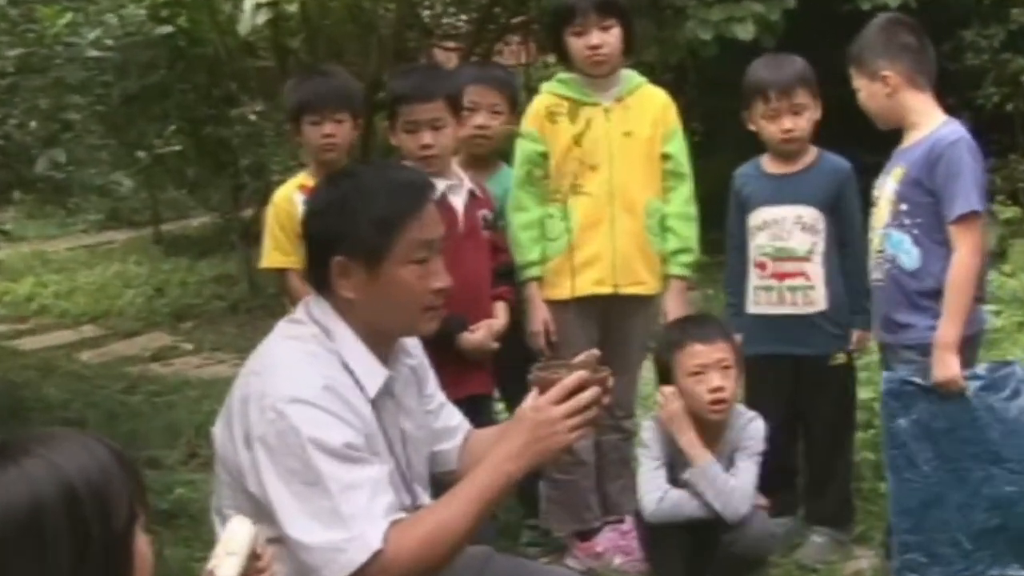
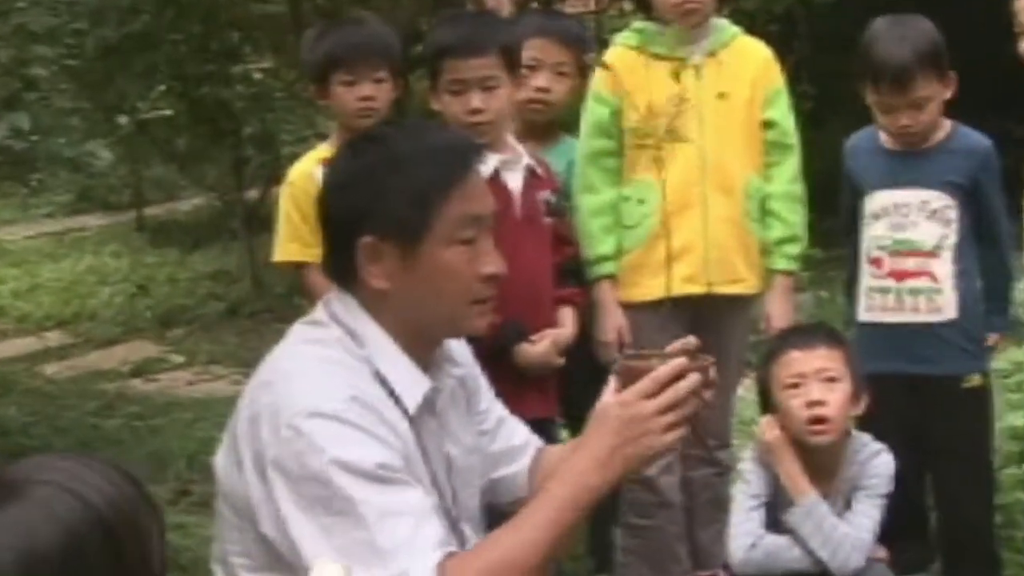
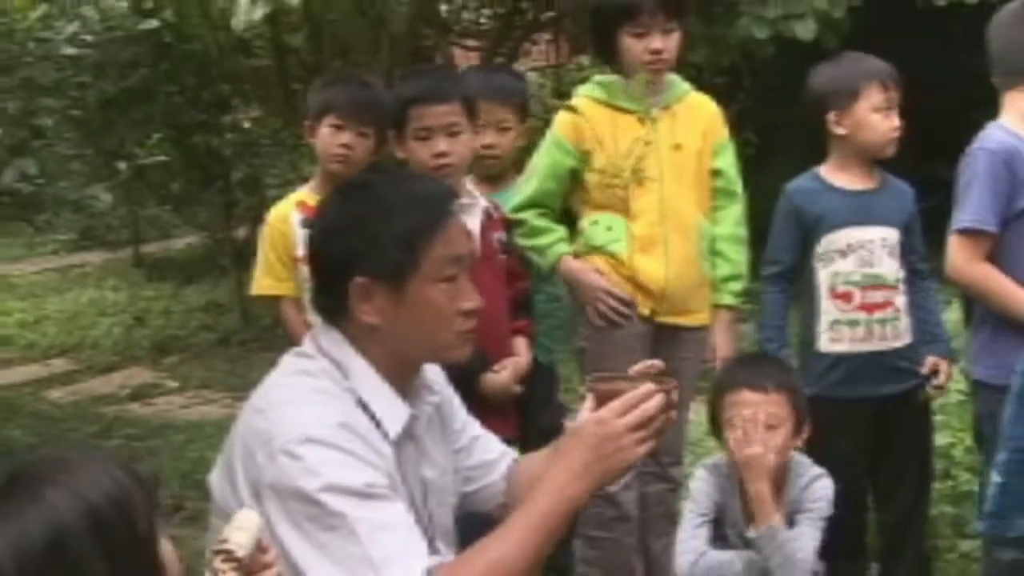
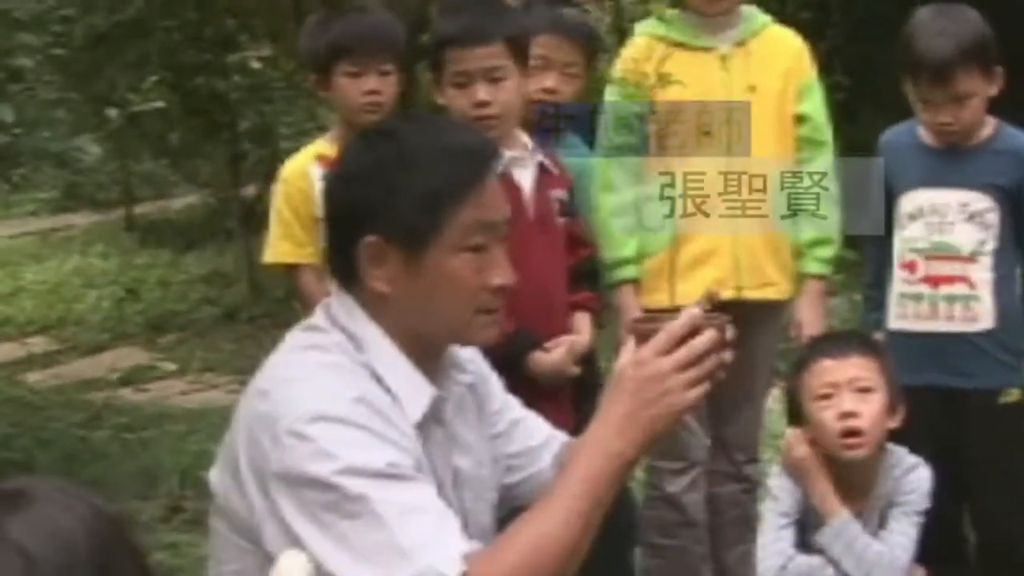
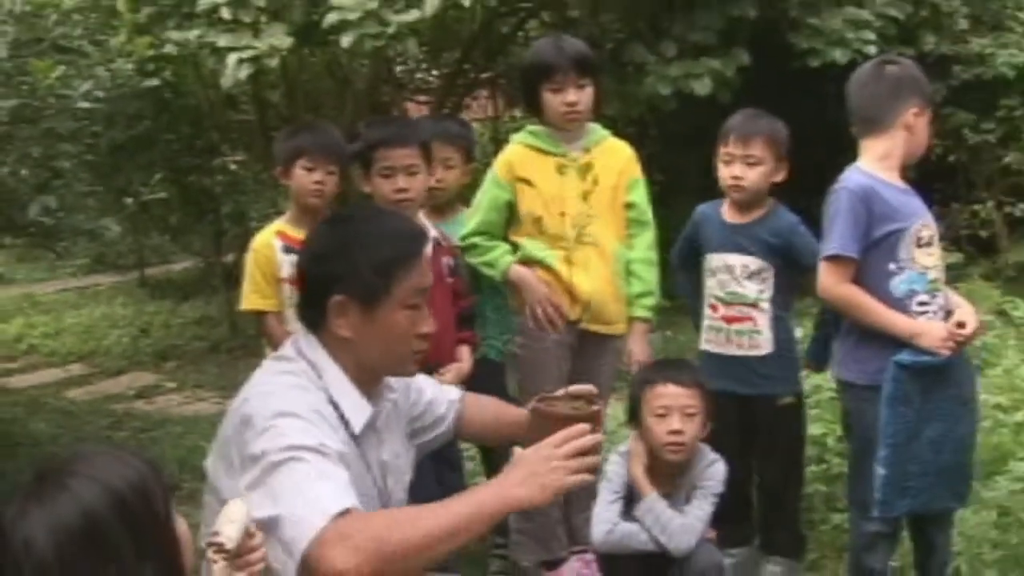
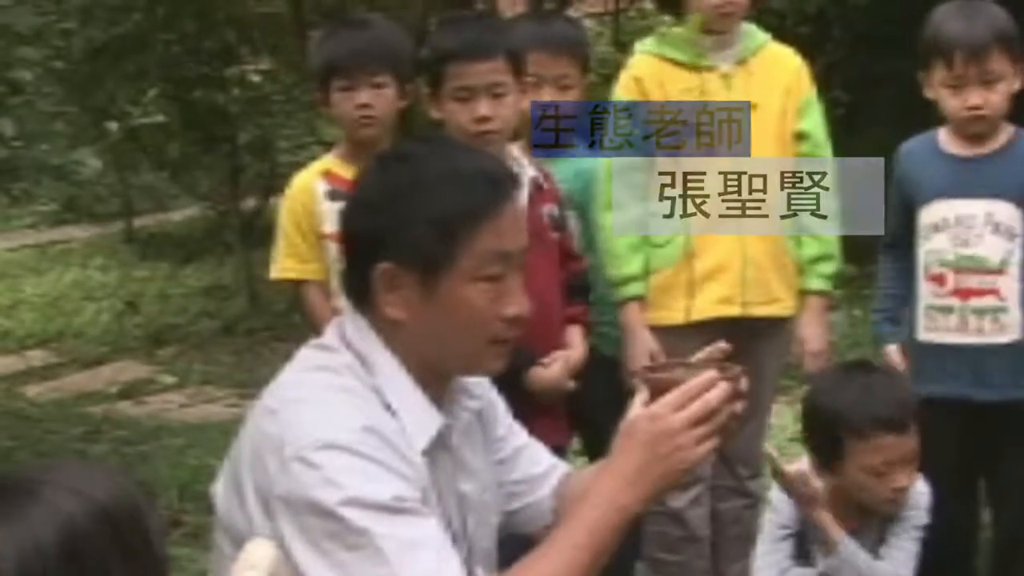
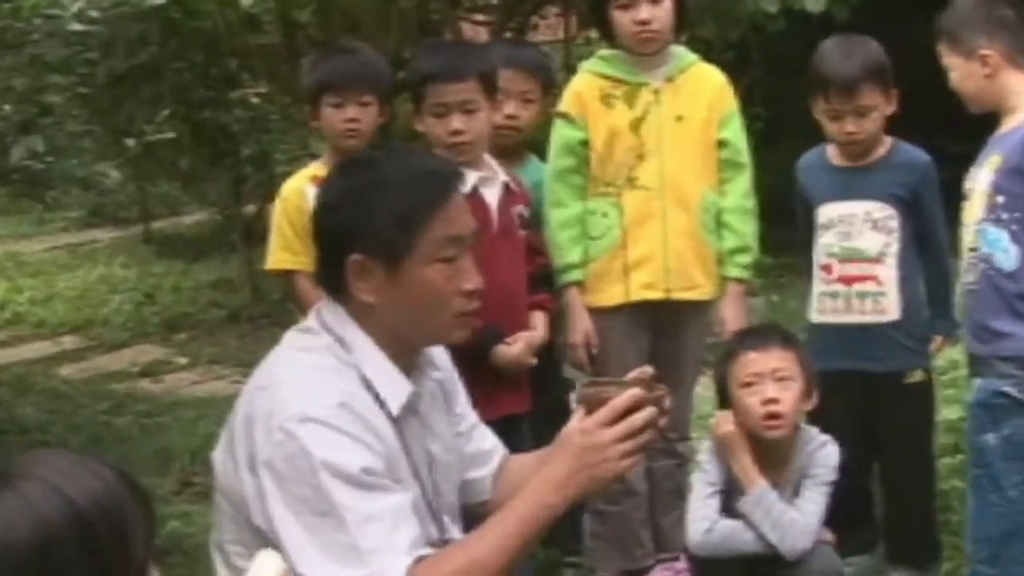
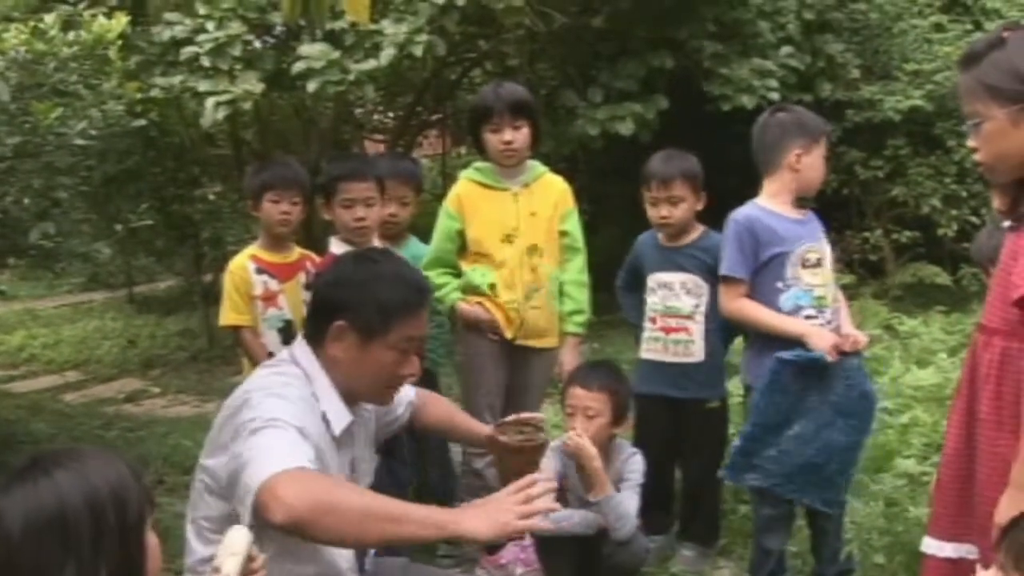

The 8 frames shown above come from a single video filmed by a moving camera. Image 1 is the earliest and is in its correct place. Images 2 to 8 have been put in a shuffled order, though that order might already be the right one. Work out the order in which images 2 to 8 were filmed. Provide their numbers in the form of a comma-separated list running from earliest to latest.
7, 2, 4, 6, 3, 5, 8
